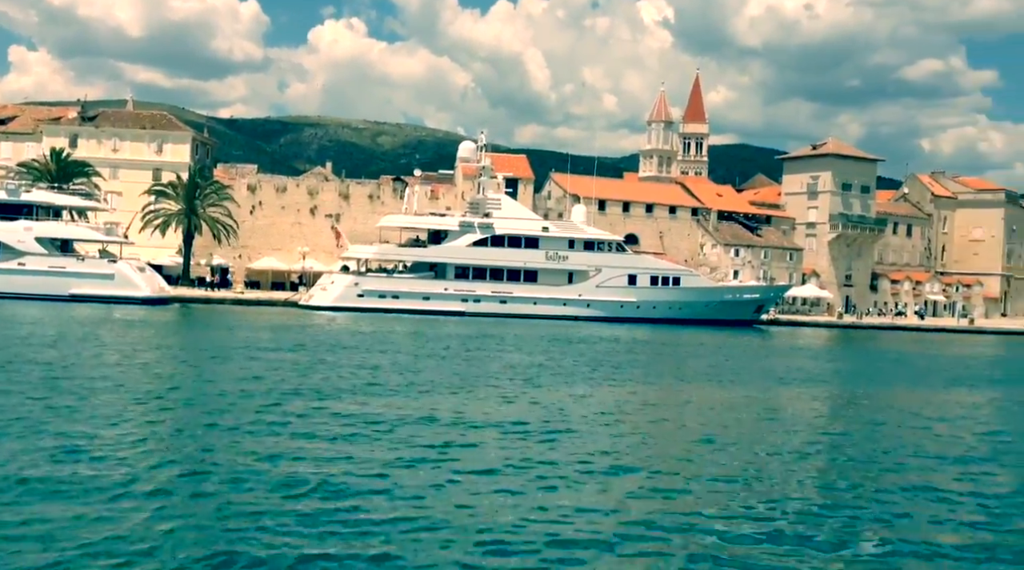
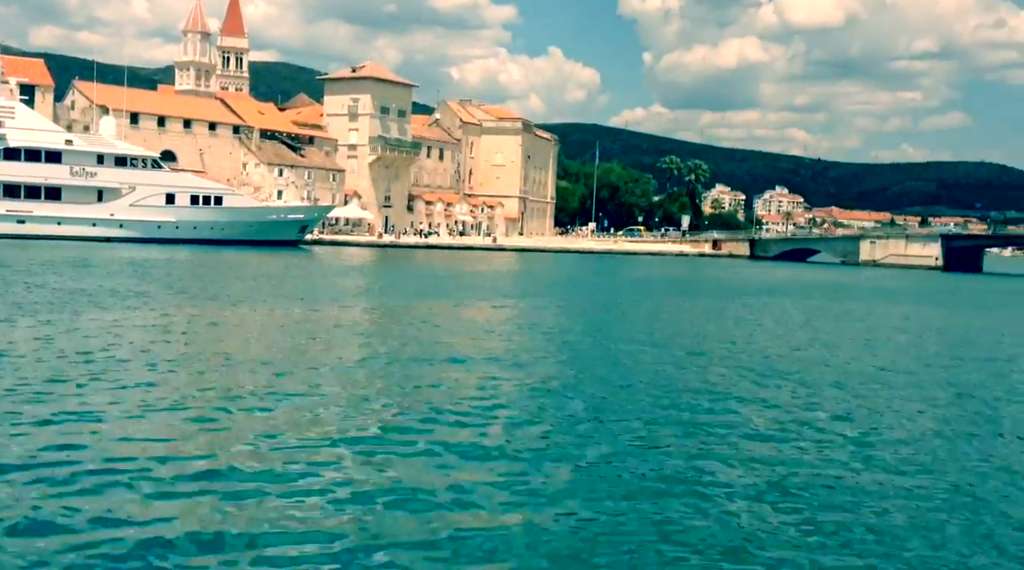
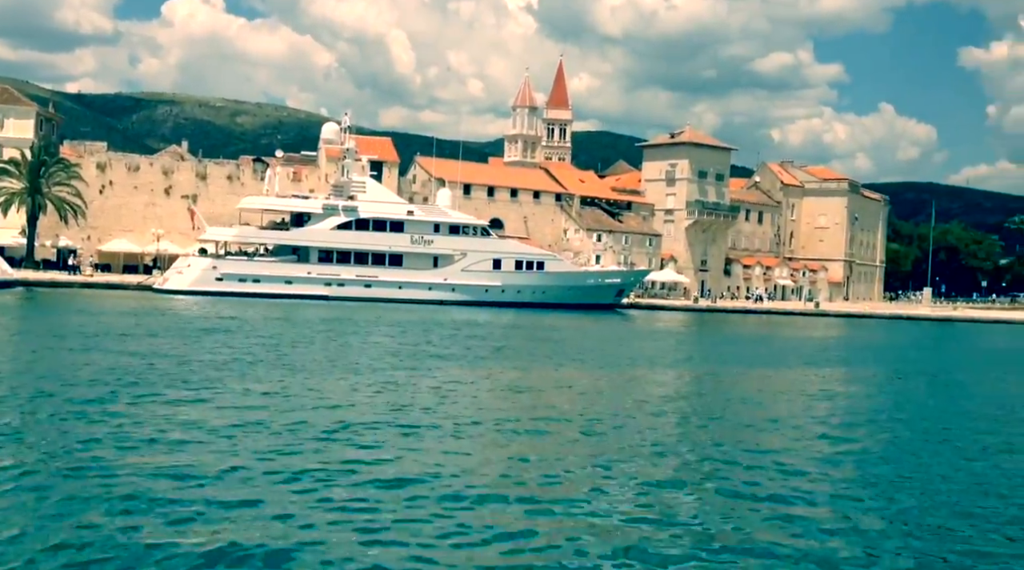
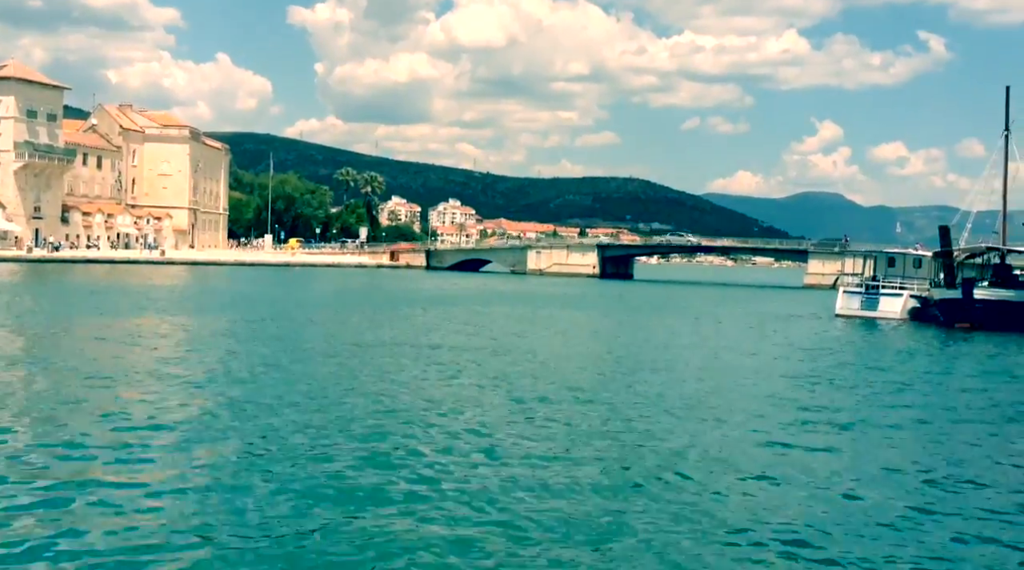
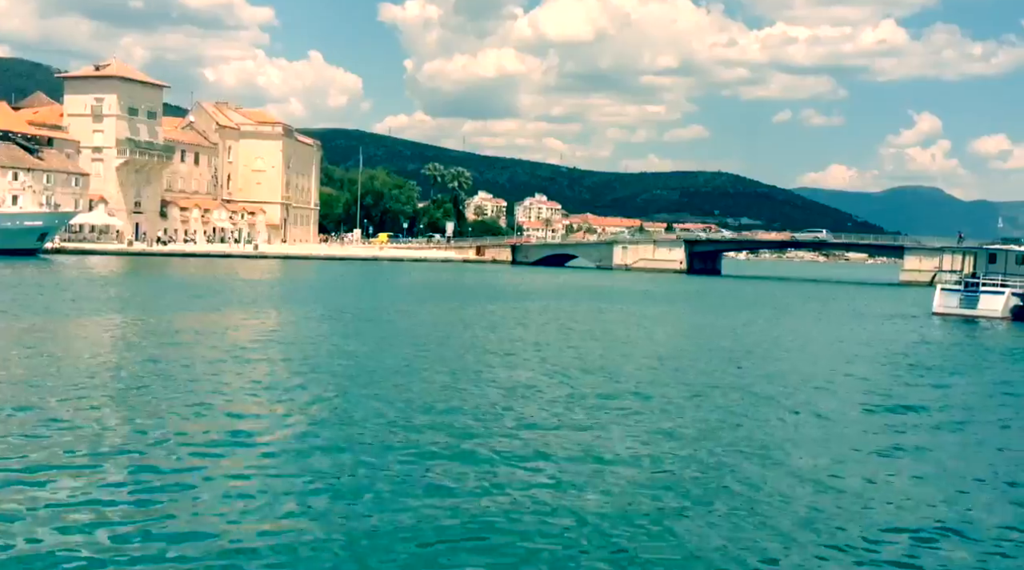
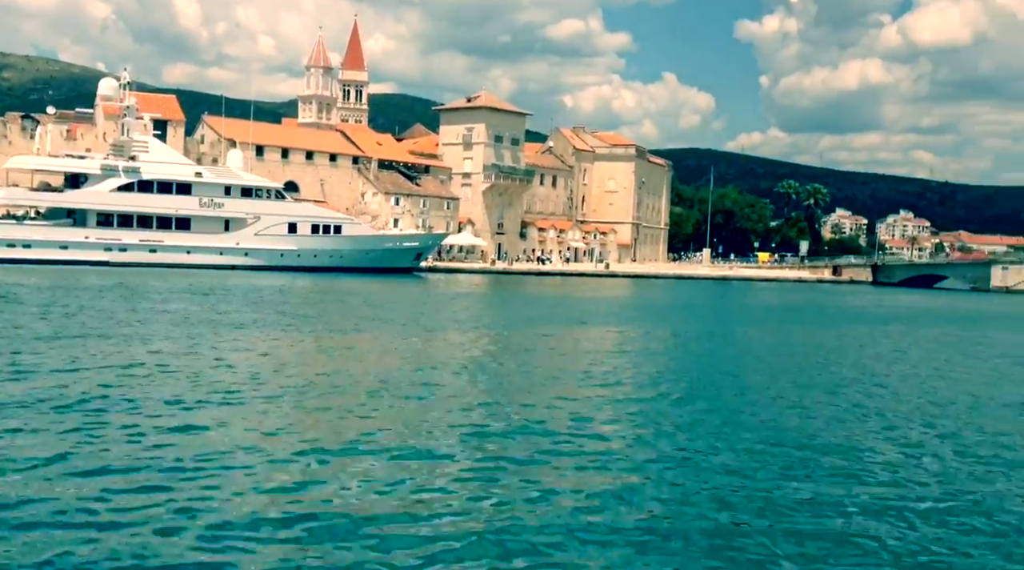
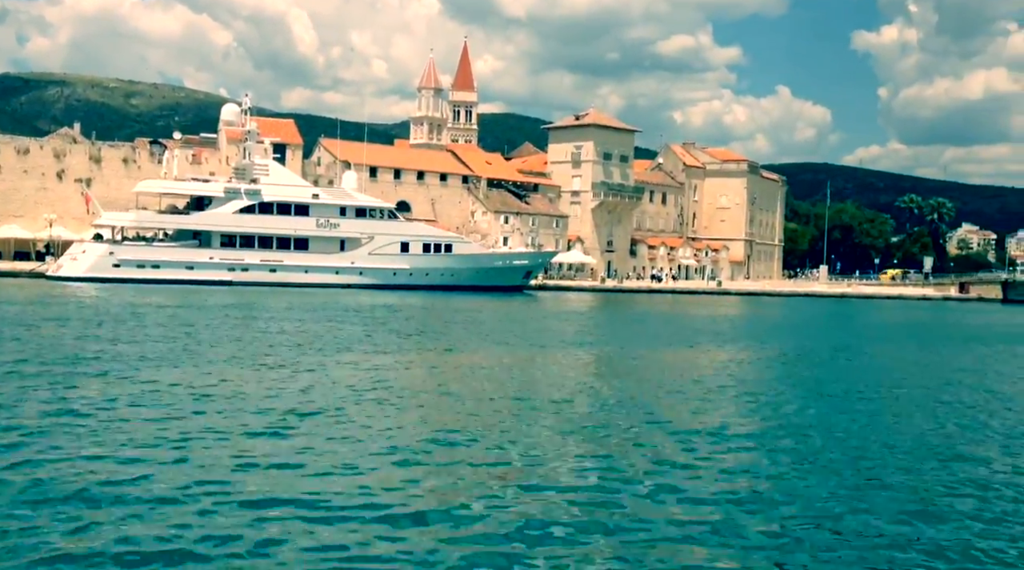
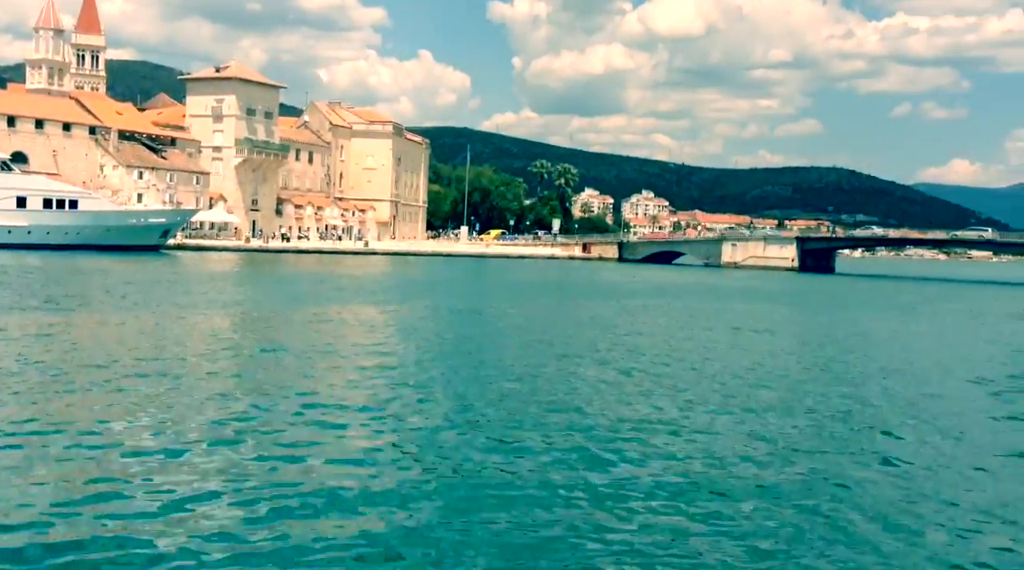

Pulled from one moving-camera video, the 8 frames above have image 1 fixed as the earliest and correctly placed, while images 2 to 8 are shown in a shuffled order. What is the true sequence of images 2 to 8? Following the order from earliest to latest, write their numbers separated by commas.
3, 7, 6, 2, 8, 5, 4
